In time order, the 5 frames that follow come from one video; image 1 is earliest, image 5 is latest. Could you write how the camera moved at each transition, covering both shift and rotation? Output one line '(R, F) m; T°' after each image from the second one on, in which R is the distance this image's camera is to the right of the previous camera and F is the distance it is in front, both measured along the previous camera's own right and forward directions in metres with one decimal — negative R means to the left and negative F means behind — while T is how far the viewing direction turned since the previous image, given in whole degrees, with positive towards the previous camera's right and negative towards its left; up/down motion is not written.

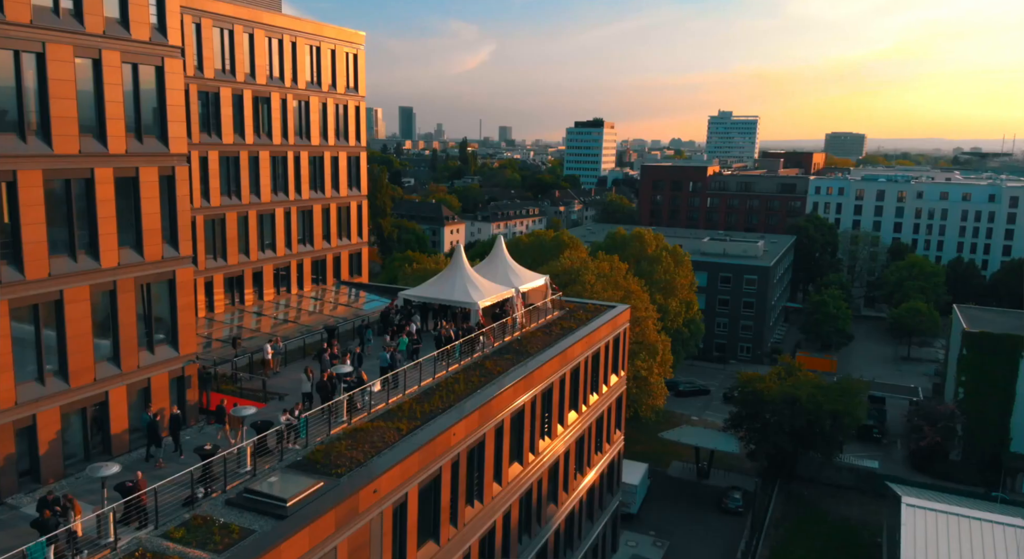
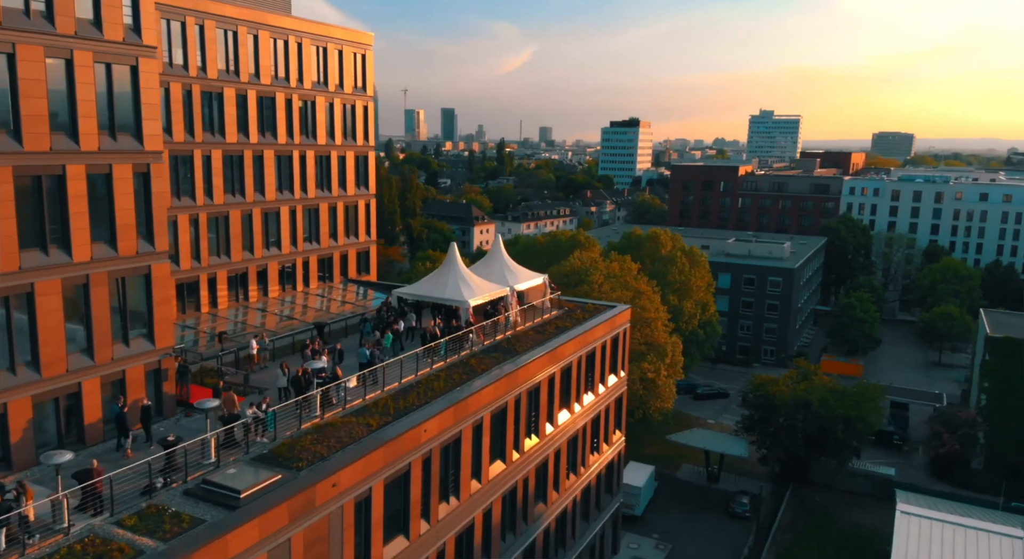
(+2.2, 0.0) m; -3°
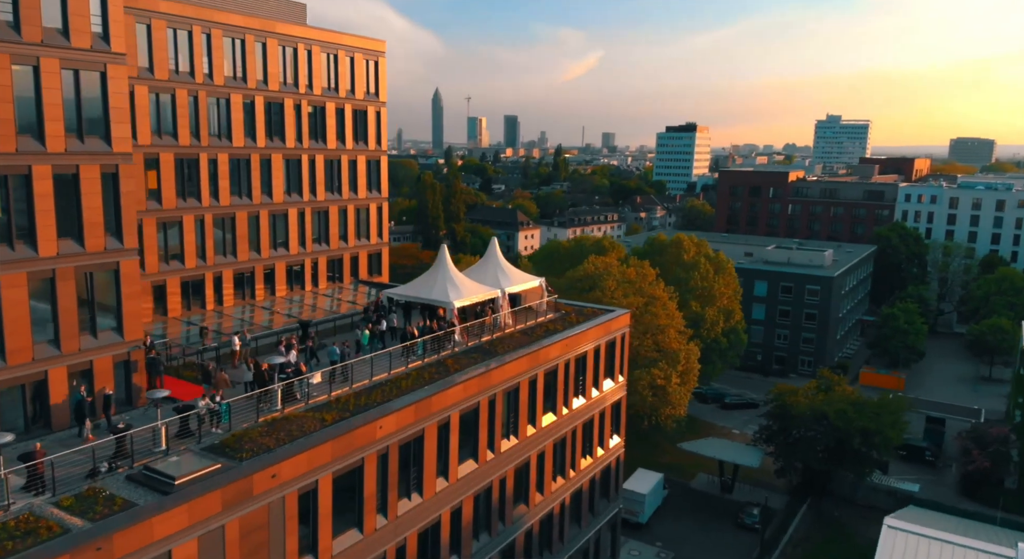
(+3.4, -0.1) m; -5°
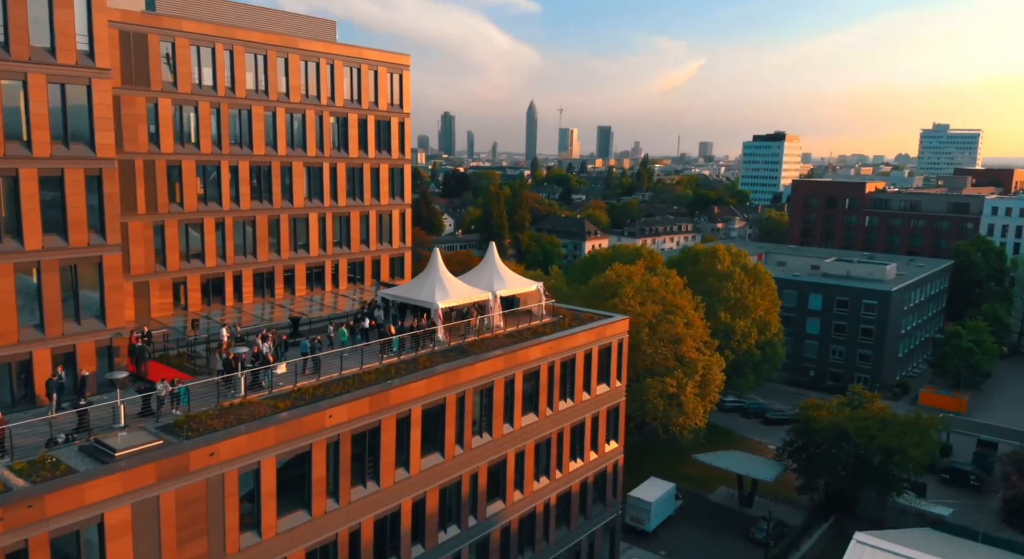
(+5.0, -0.7) m; -7°
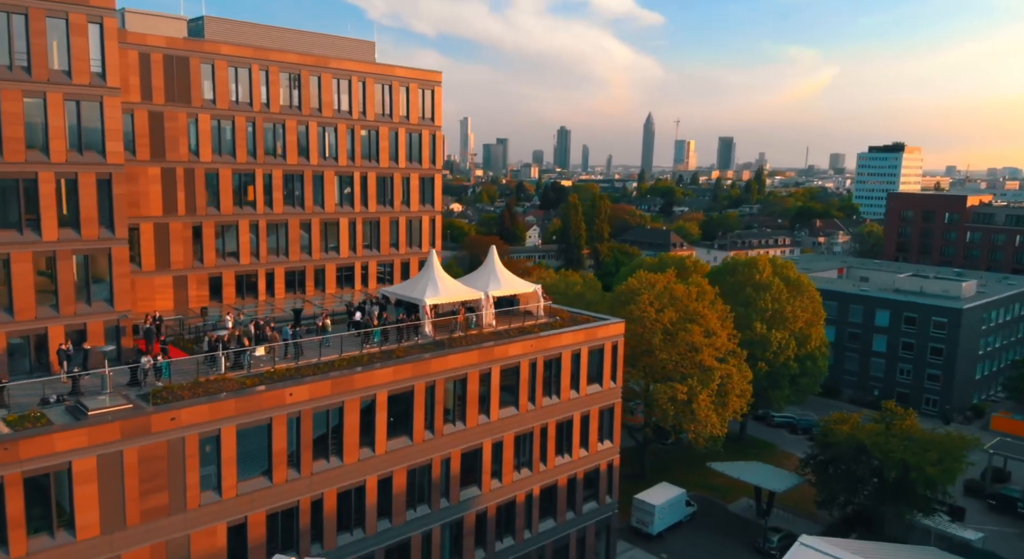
(+6.5, -1.6) m; -9°
